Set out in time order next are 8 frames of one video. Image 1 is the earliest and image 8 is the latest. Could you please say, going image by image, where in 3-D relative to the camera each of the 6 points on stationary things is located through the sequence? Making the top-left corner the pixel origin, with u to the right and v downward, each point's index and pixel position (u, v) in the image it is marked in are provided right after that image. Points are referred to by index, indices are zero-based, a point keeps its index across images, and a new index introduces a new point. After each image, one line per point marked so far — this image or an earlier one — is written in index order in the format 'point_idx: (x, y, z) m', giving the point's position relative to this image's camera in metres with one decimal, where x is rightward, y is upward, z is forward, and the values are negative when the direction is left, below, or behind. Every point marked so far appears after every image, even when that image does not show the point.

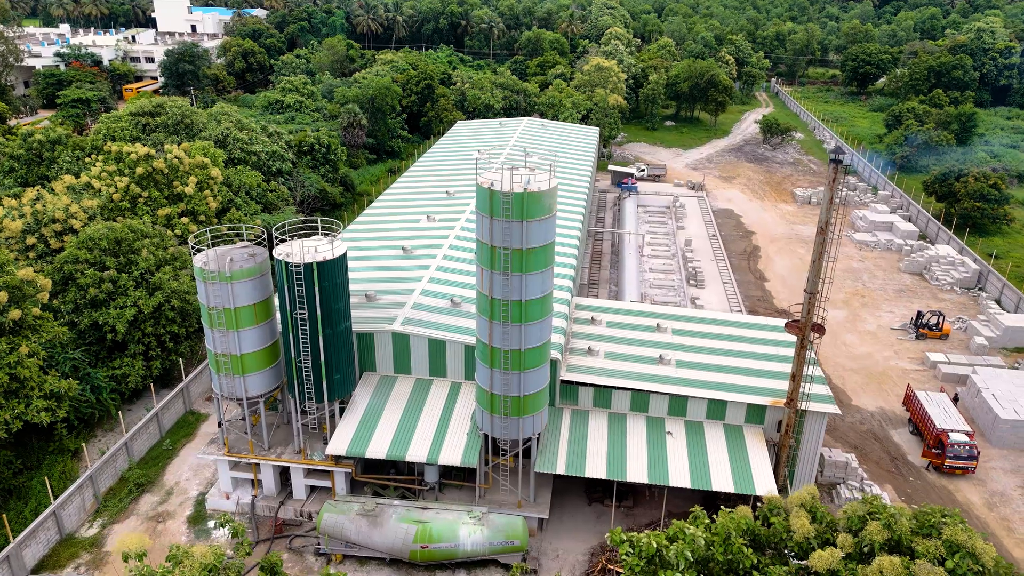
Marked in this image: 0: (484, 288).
0: (-0.7, 0.0, +19.6) m
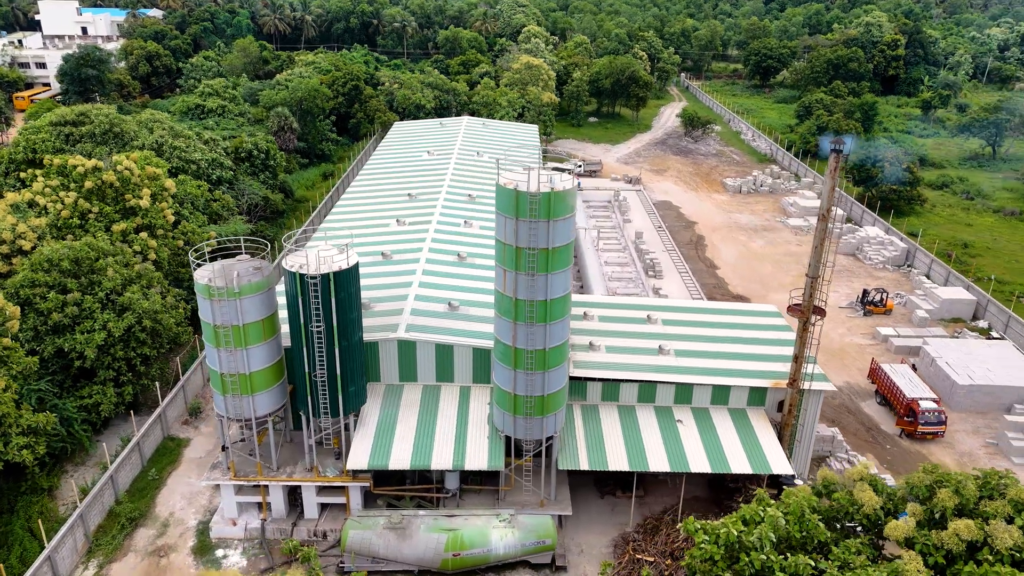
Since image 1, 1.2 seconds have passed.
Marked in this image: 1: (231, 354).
0: (-0.1, -0.1, +19.5) m
1: (-7.5, -1.8, +19.8) m
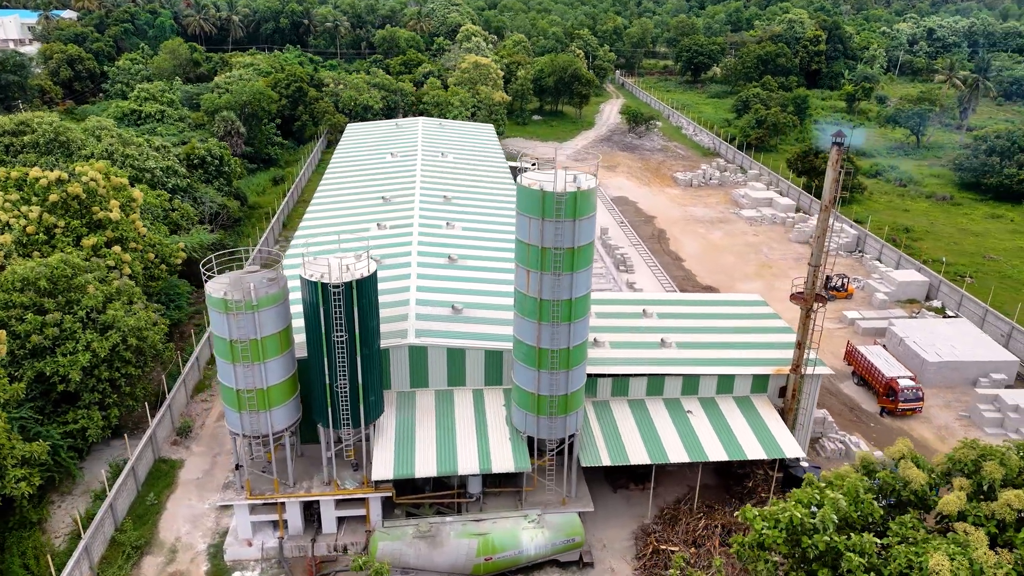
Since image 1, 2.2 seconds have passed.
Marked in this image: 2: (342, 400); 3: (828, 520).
0: (+0.5, -0.1, +19.5) m
1: (-6.8, -2.1, +19.1) m
2: (-4.5, -3.0, +19.7) m
3: (+5.9, -4.3, +13.7) m
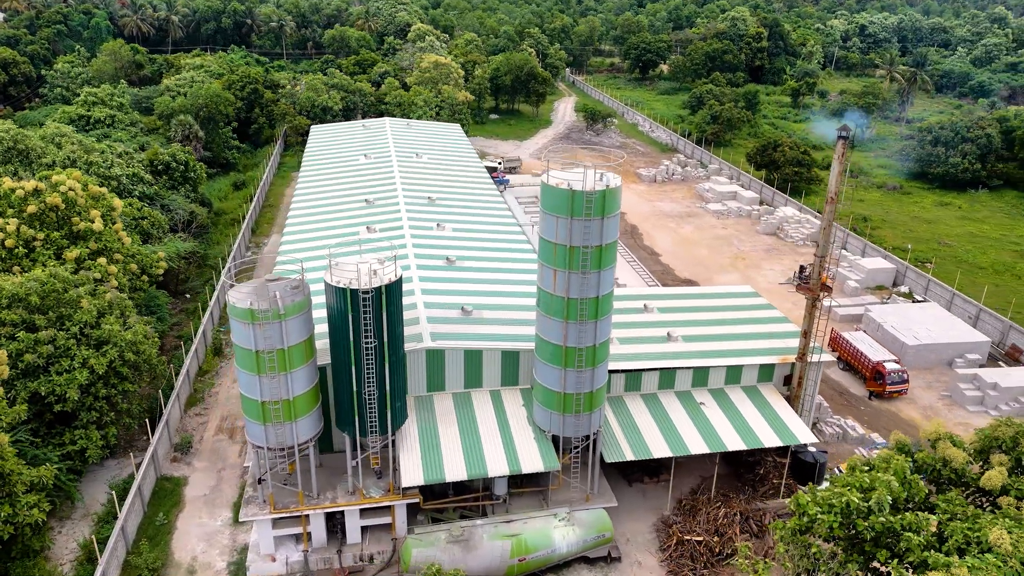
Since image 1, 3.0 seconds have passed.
0: (+1.2, 0.0, +19.5) m
1: (-5.9, -2.3, +18.6) m
2: (-3.7, -3.1, +19.4) m
3: (+7.1, -4.1, +14.2) m
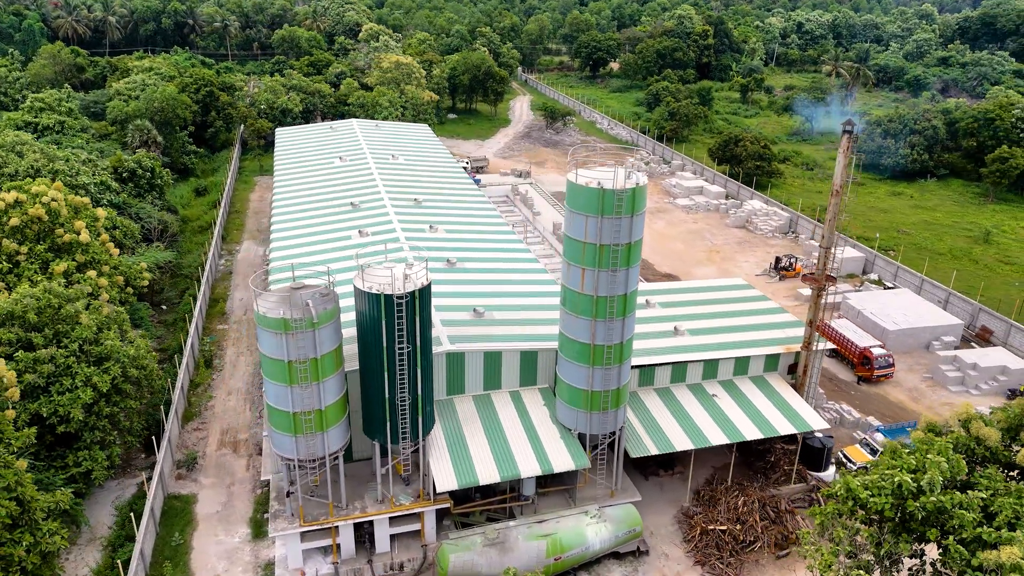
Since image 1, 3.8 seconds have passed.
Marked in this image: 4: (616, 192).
0: (+2.0, 0.0, +19.6) m
1: (-5.0, -2.5, +18.2) m
2: (-2.8, -3.2, +19.1) m
3: (+8.4, -3.9, +14.8) m
4: (+2.6, +2.4, +18.4) m
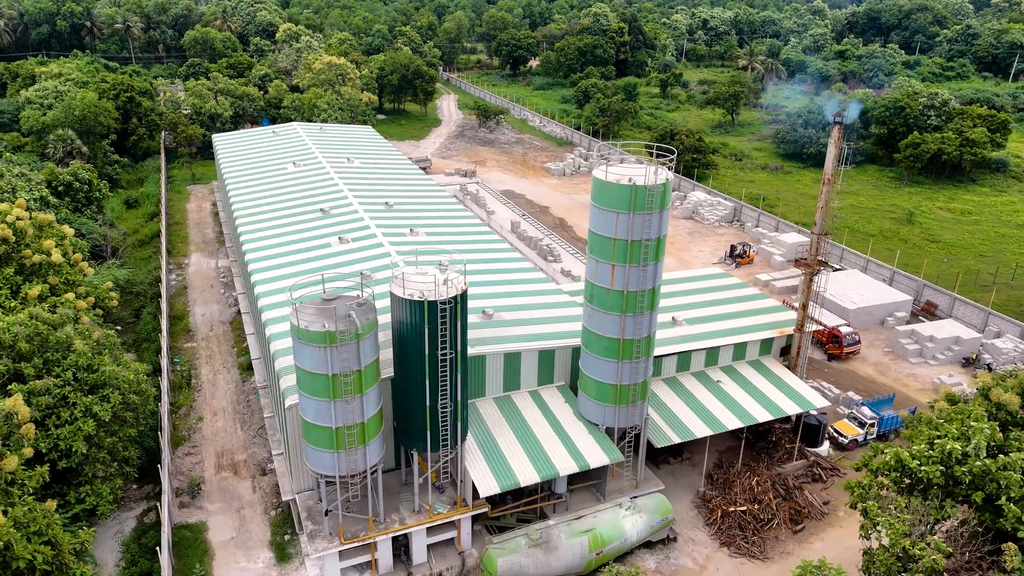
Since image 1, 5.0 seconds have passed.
0: (+2.8, +0.1, +19.9) m
1: (-3.9, -2.7, +17.6) m
2: (-1.8, -3.4, +18.8) m
3: (+9.9, -3.4, +15.9) m
4: (+3.4, +2.5, +18.8) m
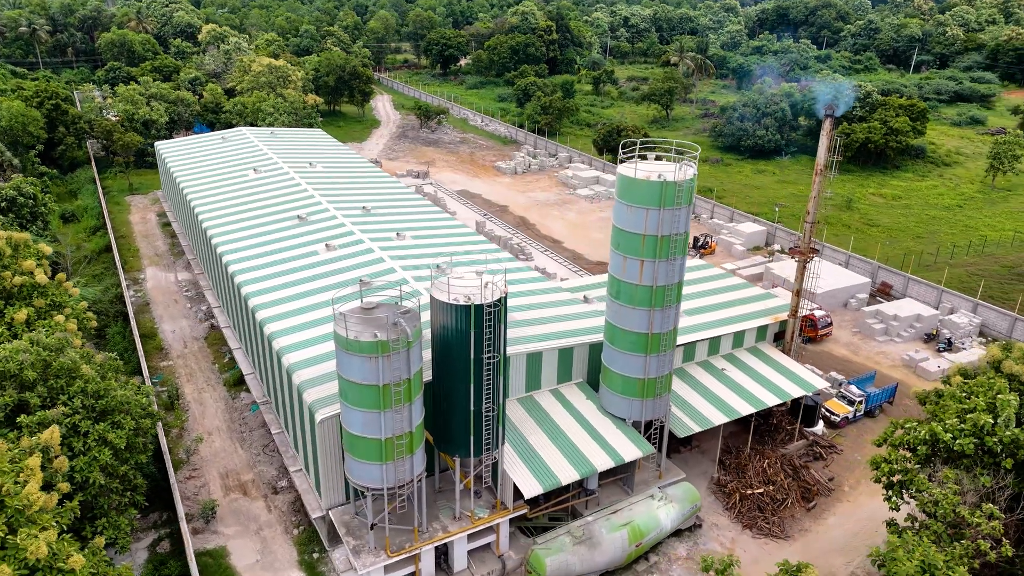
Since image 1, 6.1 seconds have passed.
0: (+3.6, +0.2, +20.2) m
1: (-2.6, -2.9, +17.2) m
2: (-0.6, -3.4, +18.7) m
3: (+11.3, -3.0, +17.0) m
4: (+4.2, +2.7, +19.1) m
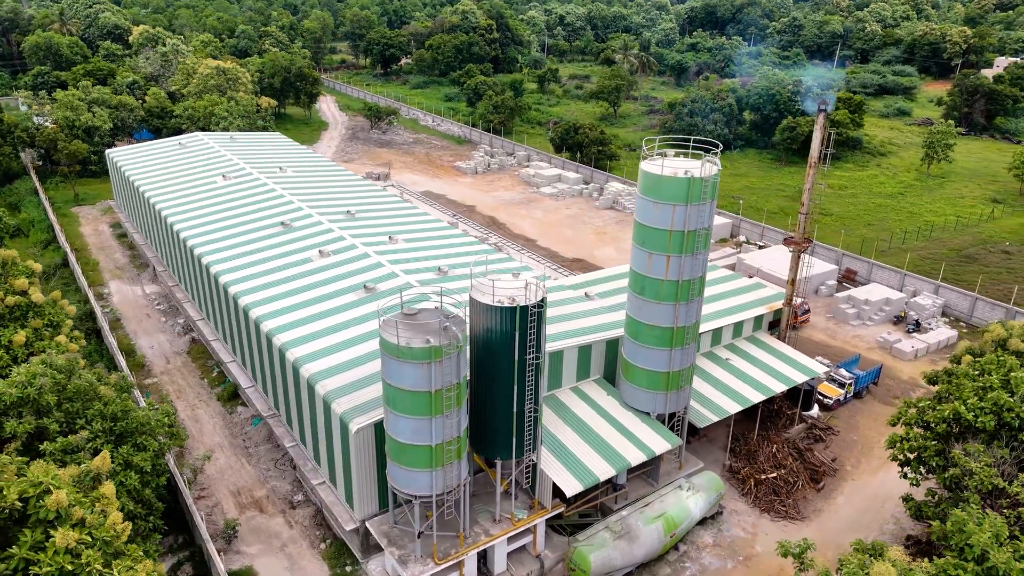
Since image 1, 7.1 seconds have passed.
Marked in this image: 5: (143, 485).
0: (+4.4, +0.4, +20.5) m
1: (-1.5, -3.0, +17.1) m
2: (+0.4, -3.4, +18.7) m
3: (+12.4, -2.5, +18.1) m
4: (+4.9, +2.8, +19.6) m
5: (-9.2, -4.8, +18.5) m
